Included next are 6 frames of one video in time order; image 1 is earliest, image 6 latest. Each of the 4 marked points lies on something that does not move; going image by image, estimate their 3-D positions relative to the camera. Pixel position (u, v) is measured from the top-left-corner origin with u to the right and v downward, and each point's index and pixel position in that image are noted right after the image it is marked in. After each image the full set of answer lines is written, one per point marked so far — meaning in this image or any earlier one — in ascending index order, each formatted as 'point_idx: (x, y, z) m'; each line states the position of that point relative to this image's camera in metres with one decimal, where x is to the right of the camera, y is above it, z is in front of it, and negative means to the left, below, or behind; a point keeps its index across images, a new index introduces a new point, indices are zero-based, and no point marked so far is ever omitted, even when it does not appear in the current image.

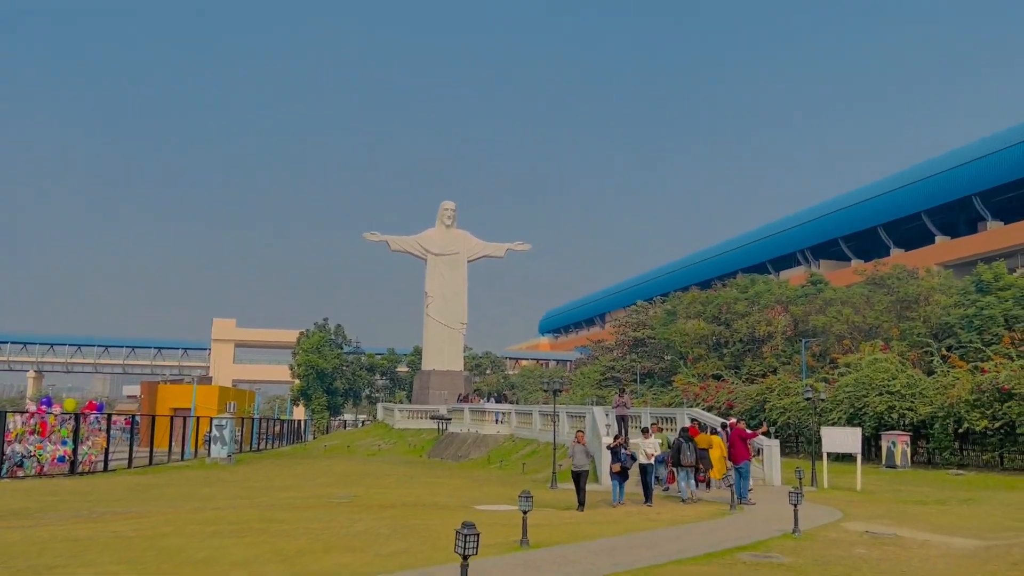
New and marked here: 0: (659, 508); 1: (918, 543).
0: (+2.8, -4.4, +17.7) m
1: (+5.9, -3.7, +13.2) m
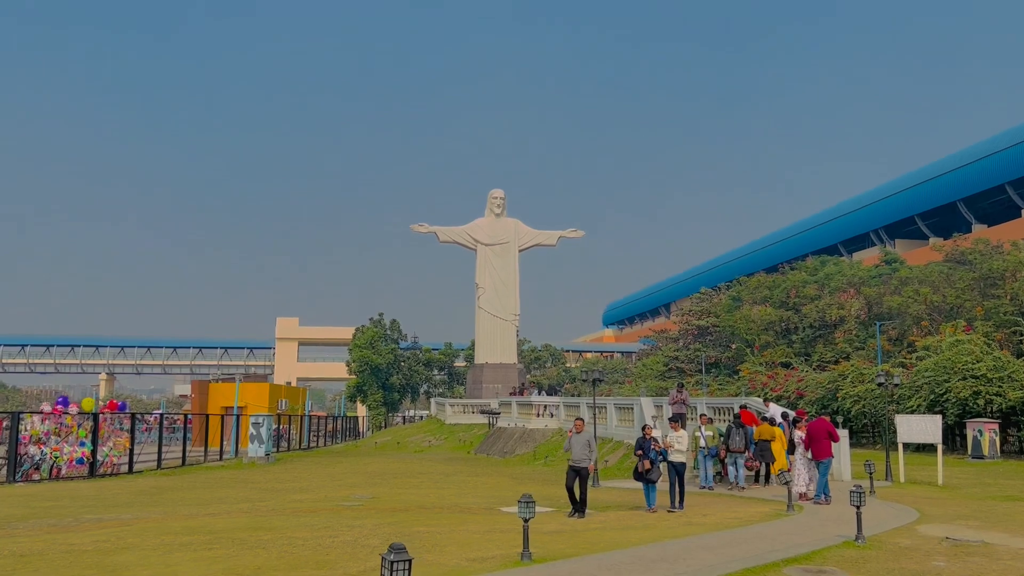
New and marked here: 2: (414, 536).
0: (+3.3, -3.9, +15.7) m
1: (+6.0, -3.2, +11.0) m
2: (-1.3, -3.3, +11.9) m
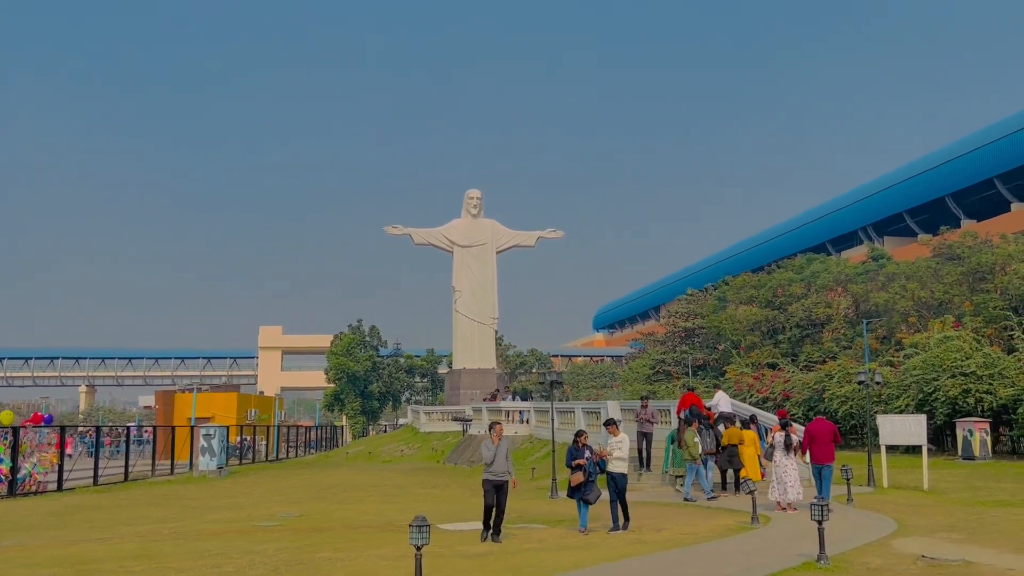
0: (+2.3, -3.7, +14.2) m
1: (+5.1, -3.0, +9.5) m
2: (-2.3, -3.1, +10.3) m
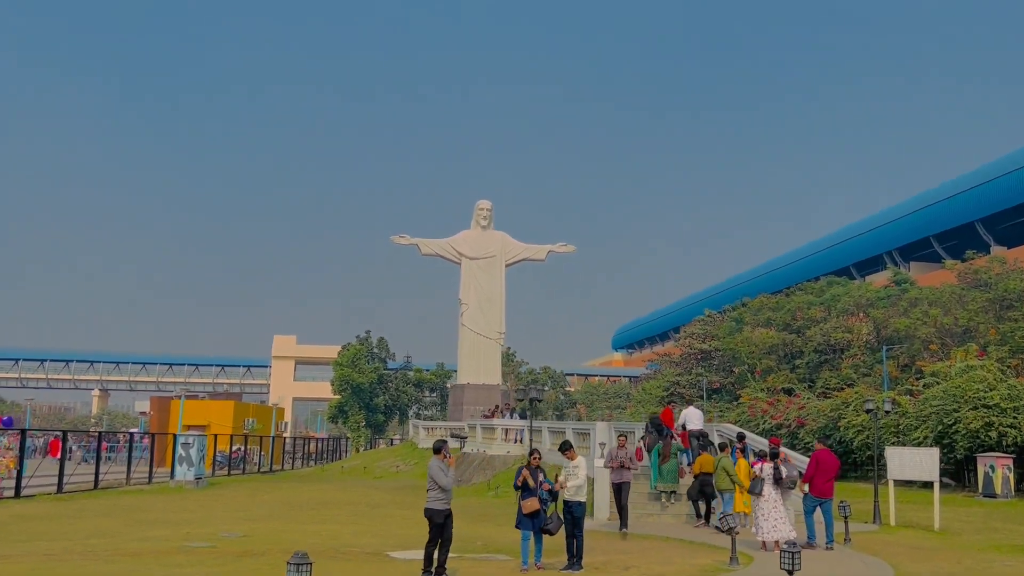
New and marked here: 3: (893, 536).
0: (+1.6, -3.9, +12.8) m
1: (+4.3, -3.1, +8.0) m
2: (-3.0, -3.1, +9.0) m
3: (+7.3, -4.7, +17.2) m
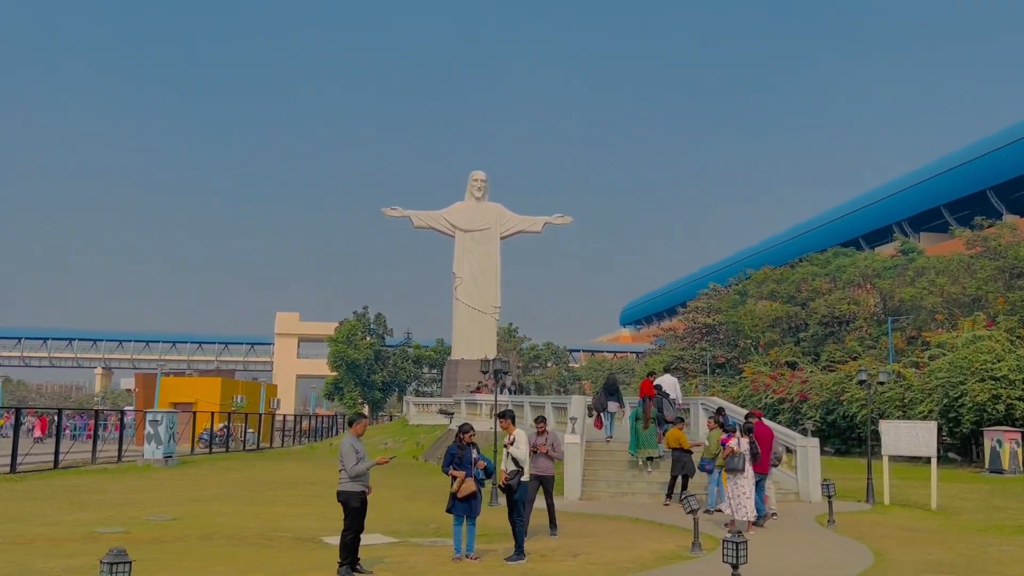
0: (+0.9, -3.3, +11.5) m
1: (+3.5, -2.7, +6.7) m
2: (-3.8, -2.7, +7.9) m
3: (+6.6, -4.0, +15.9) m
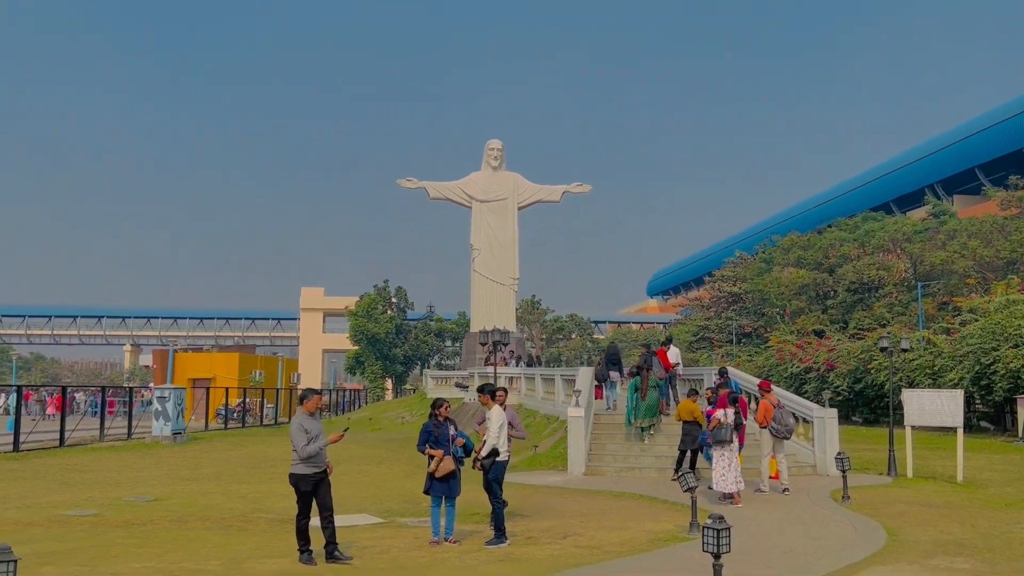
0: (+0.7, -2.9, +10.8) m
1: (+3.1, -2.3, +5.9) m
2: (-4.1, -2.4, +7.3) m
3: (+6.6, -3.4, +15.0) m
